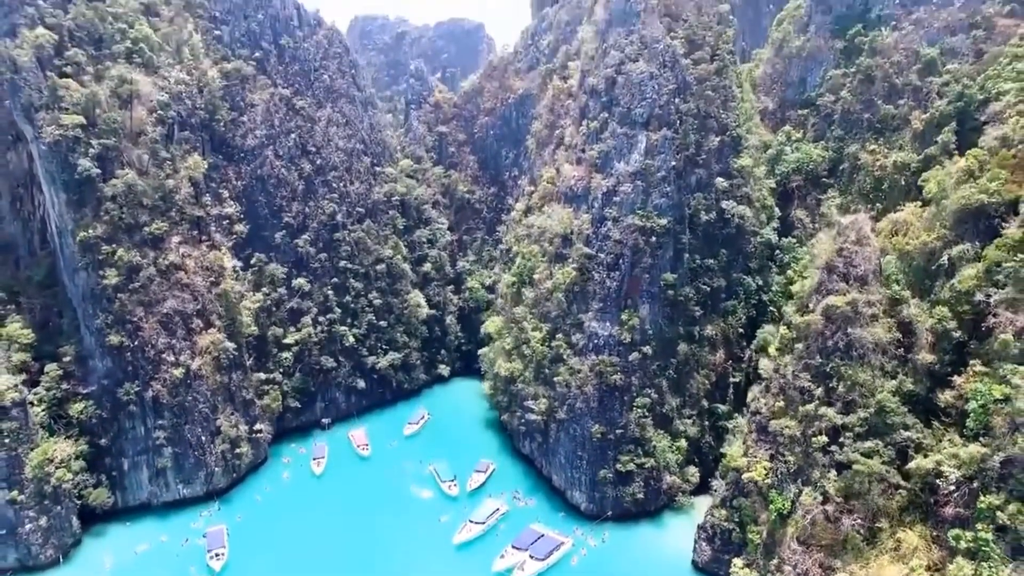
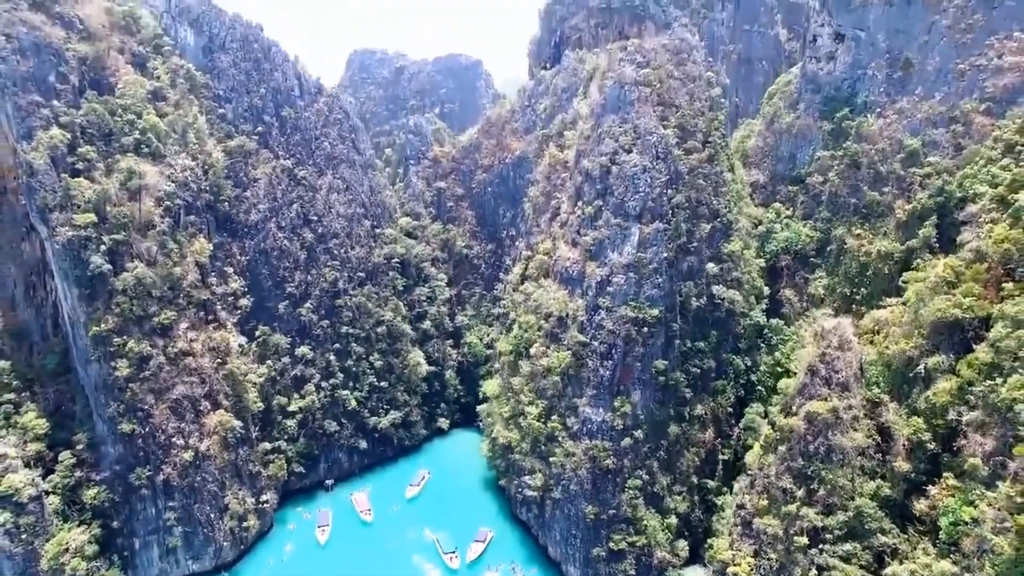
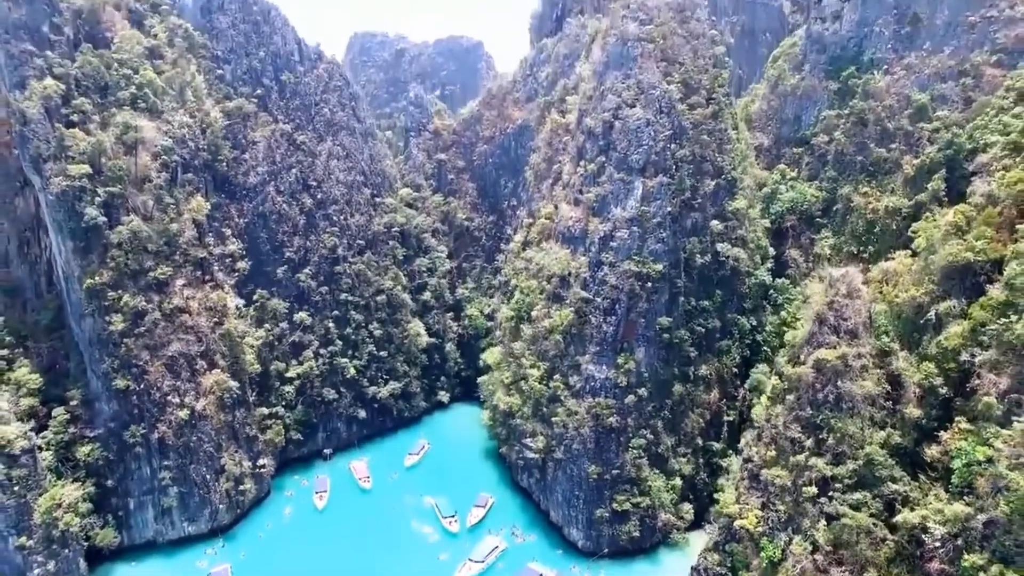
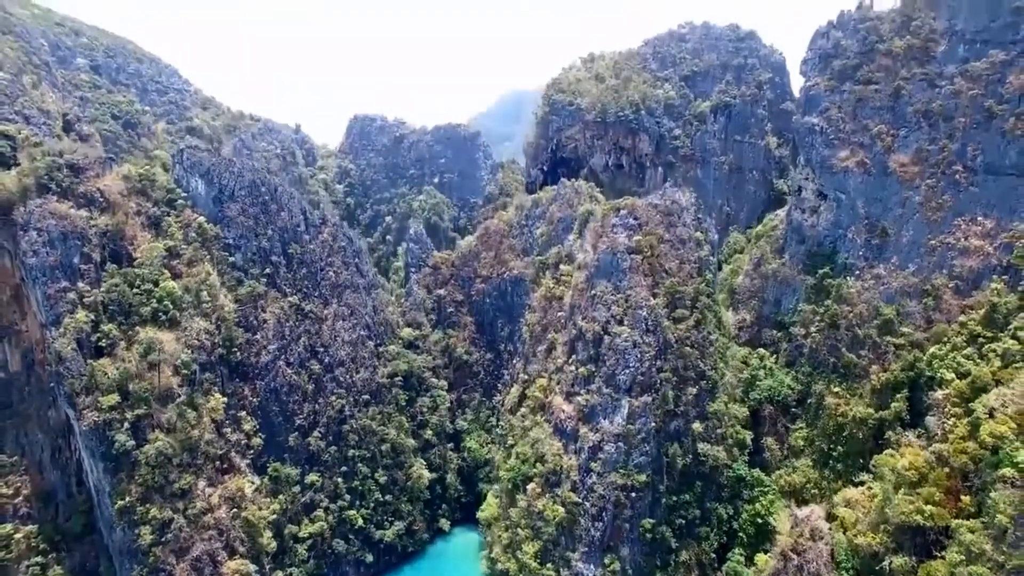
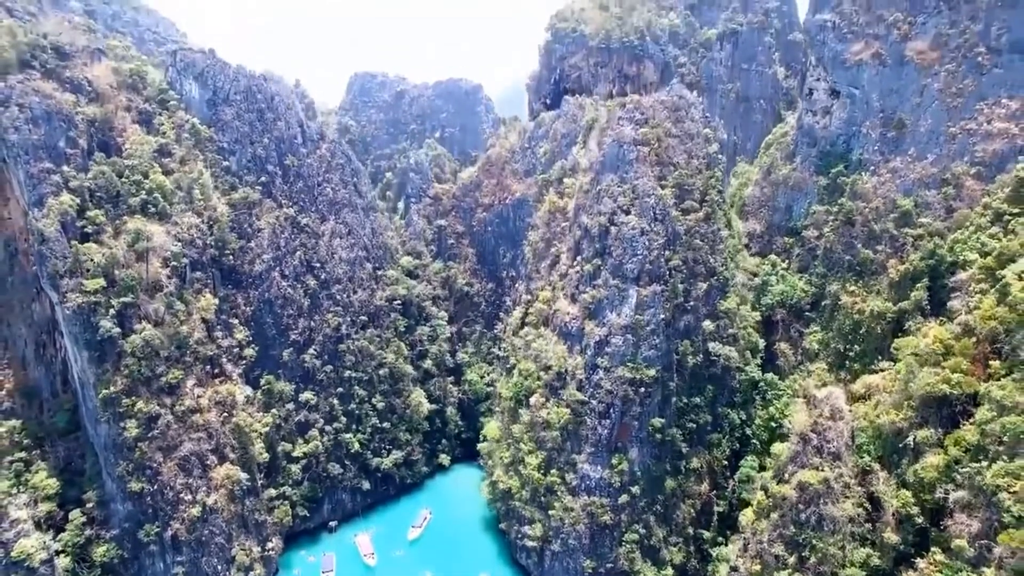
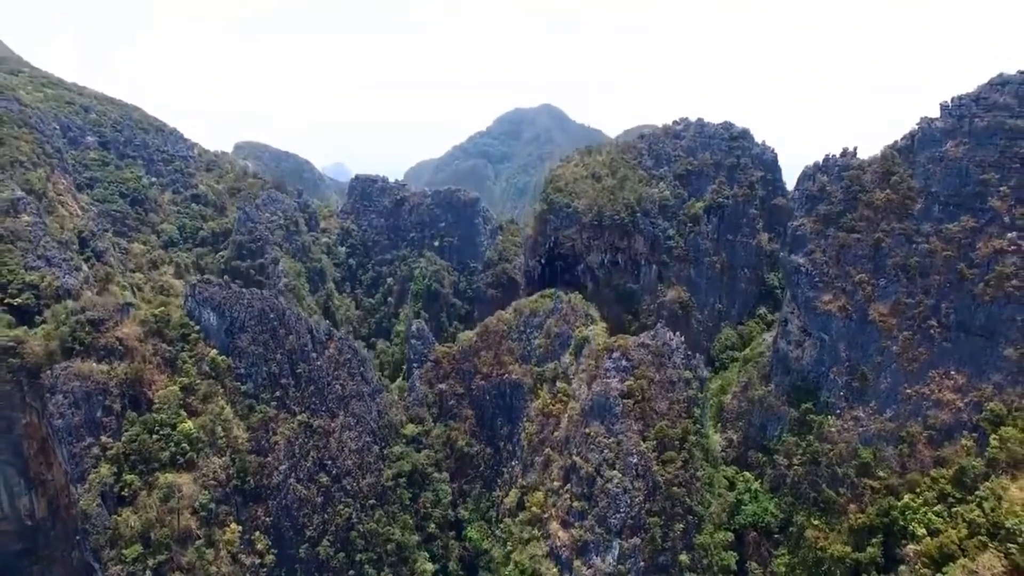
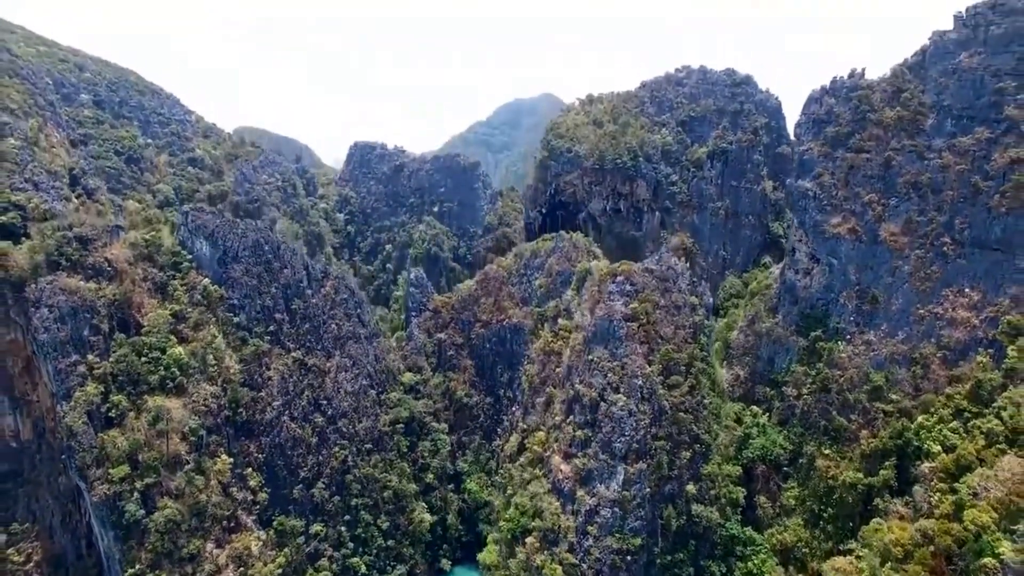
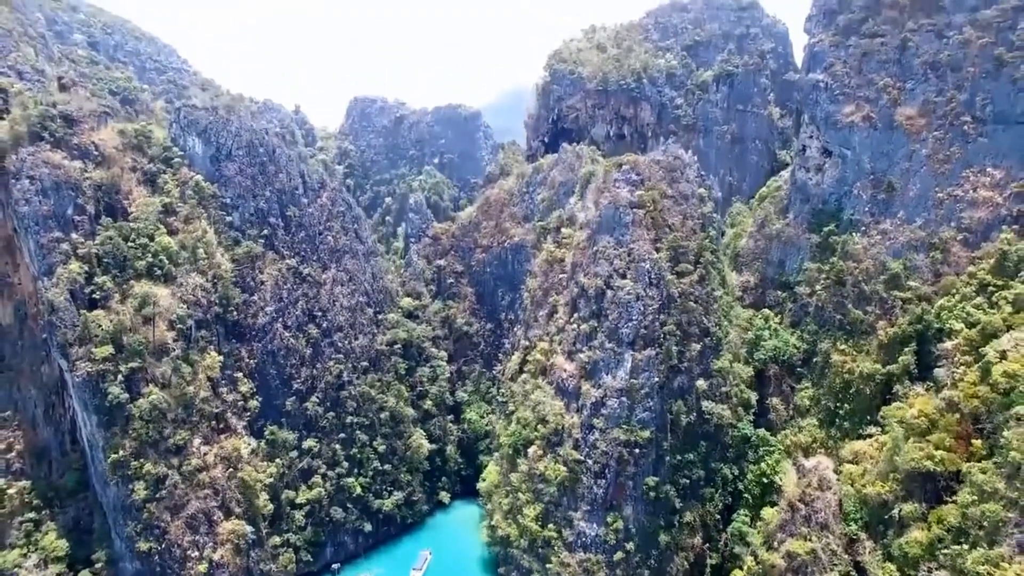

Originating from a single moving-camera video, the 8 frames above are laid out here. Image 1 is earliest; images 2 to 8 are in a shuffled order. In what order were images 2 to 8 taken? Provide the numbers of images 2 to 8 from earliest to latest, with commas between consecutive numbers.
3, 2, 5, 8, 4, 7, 6
